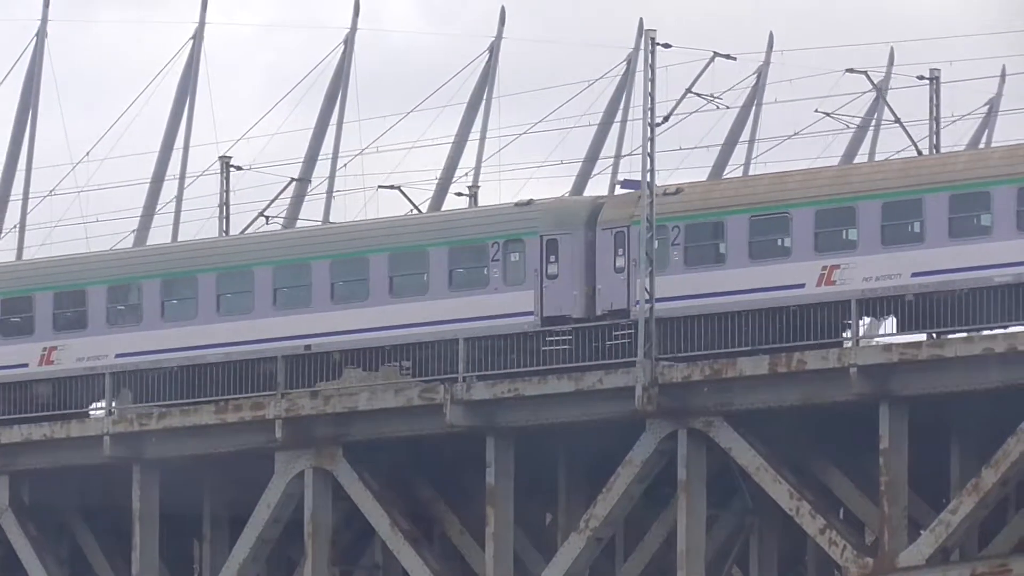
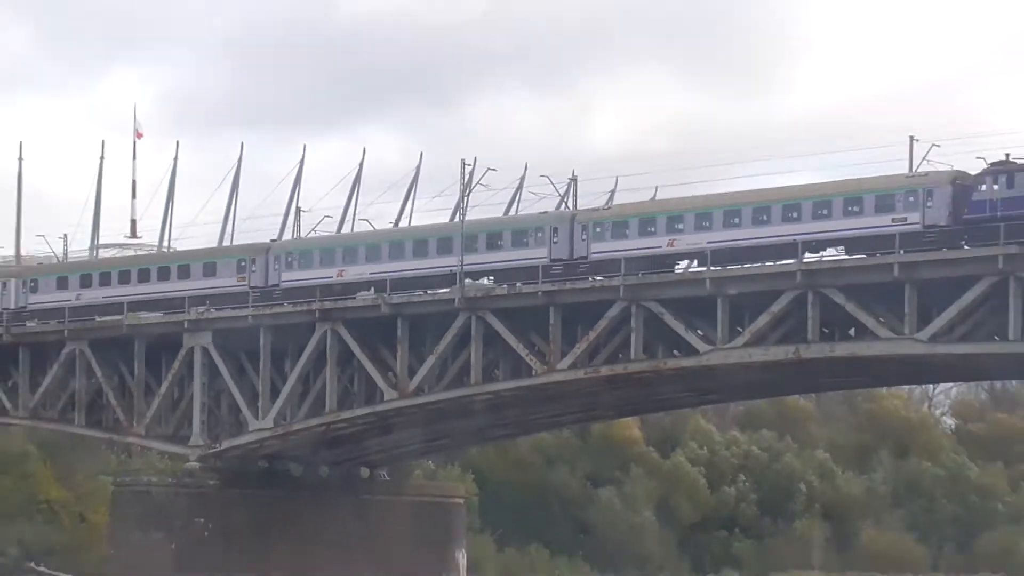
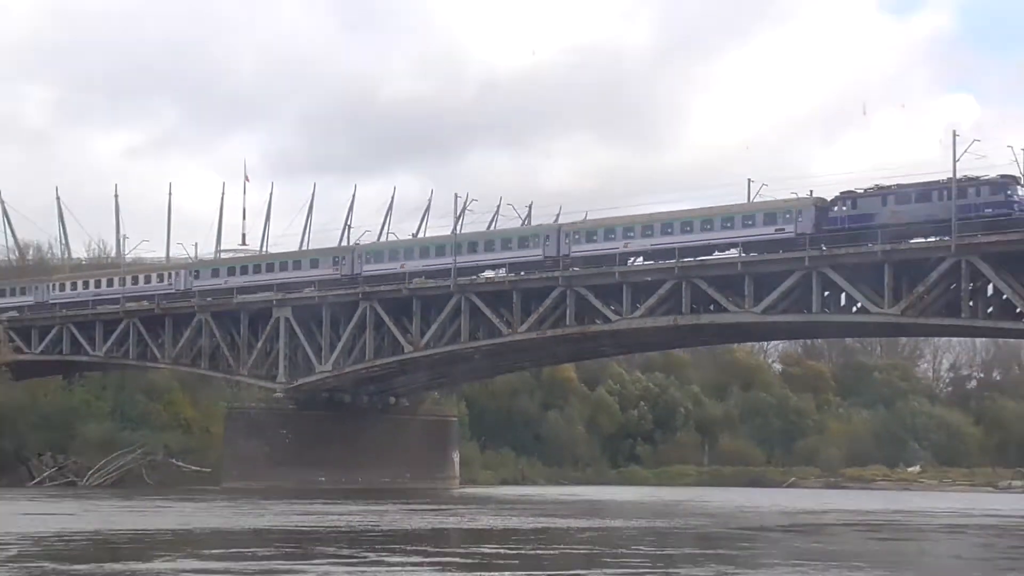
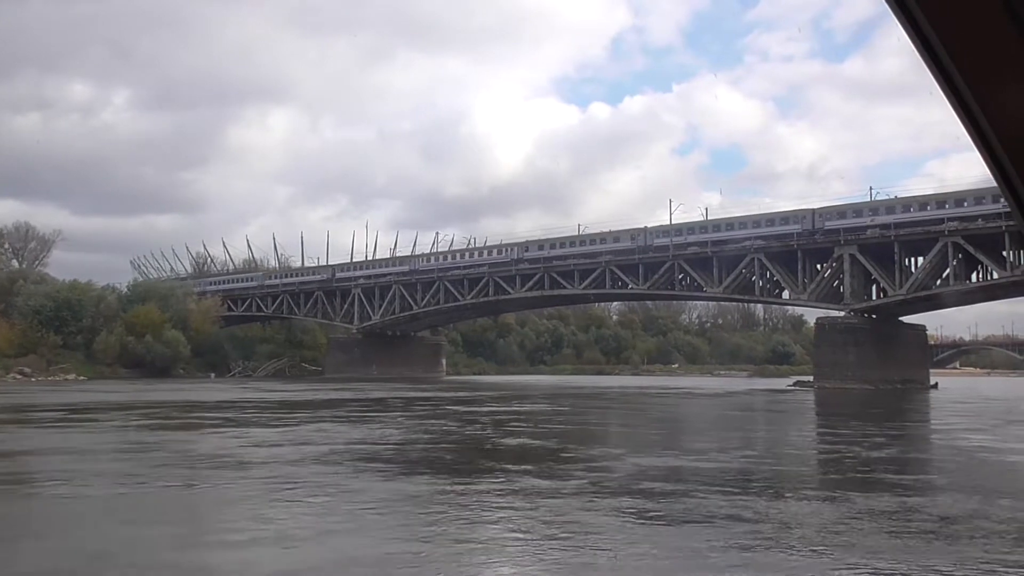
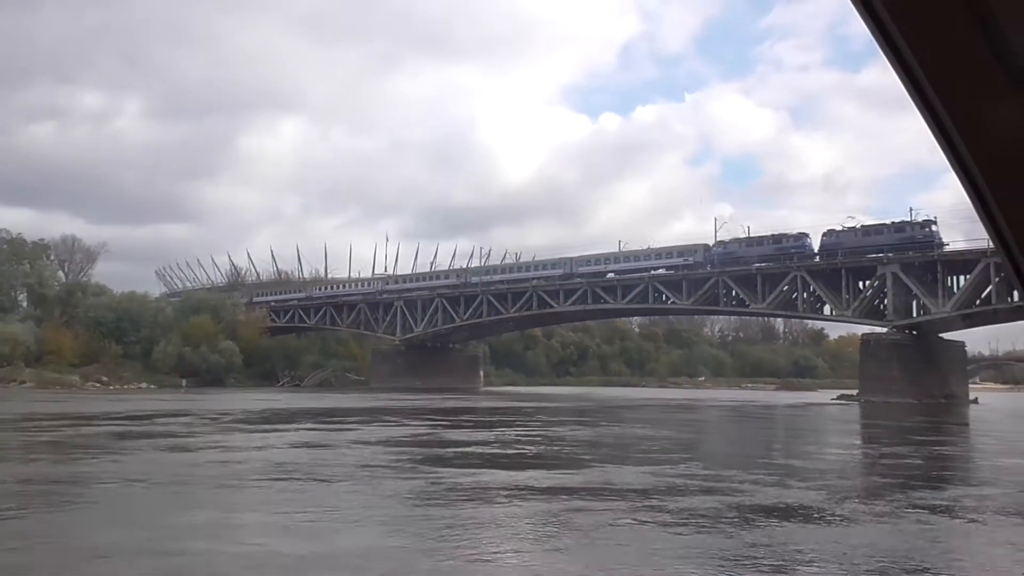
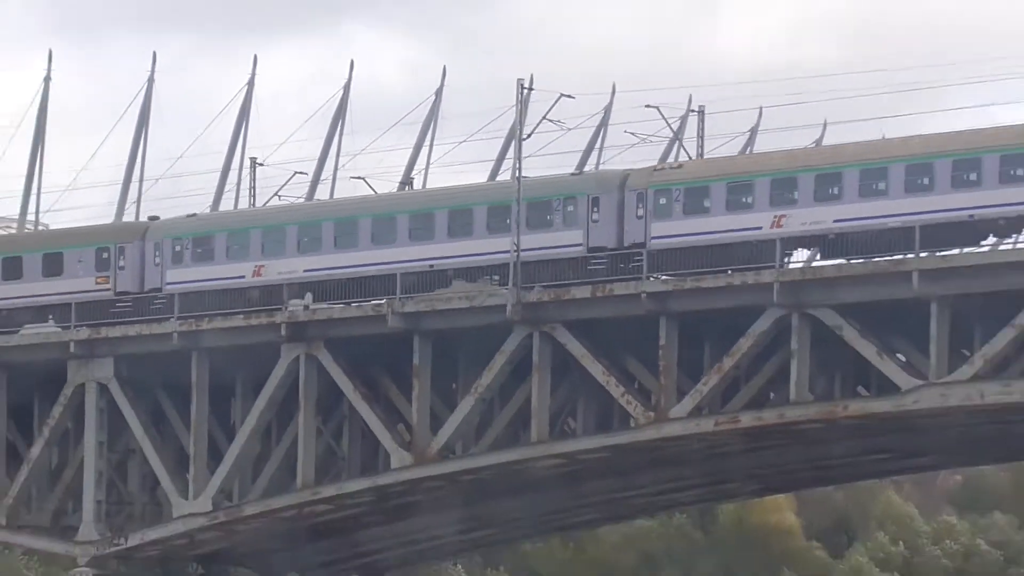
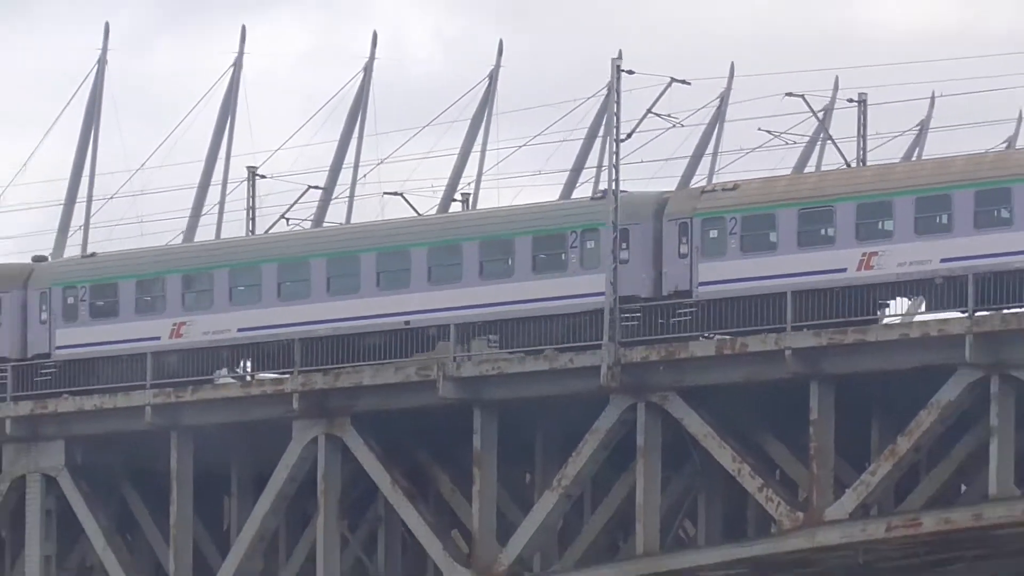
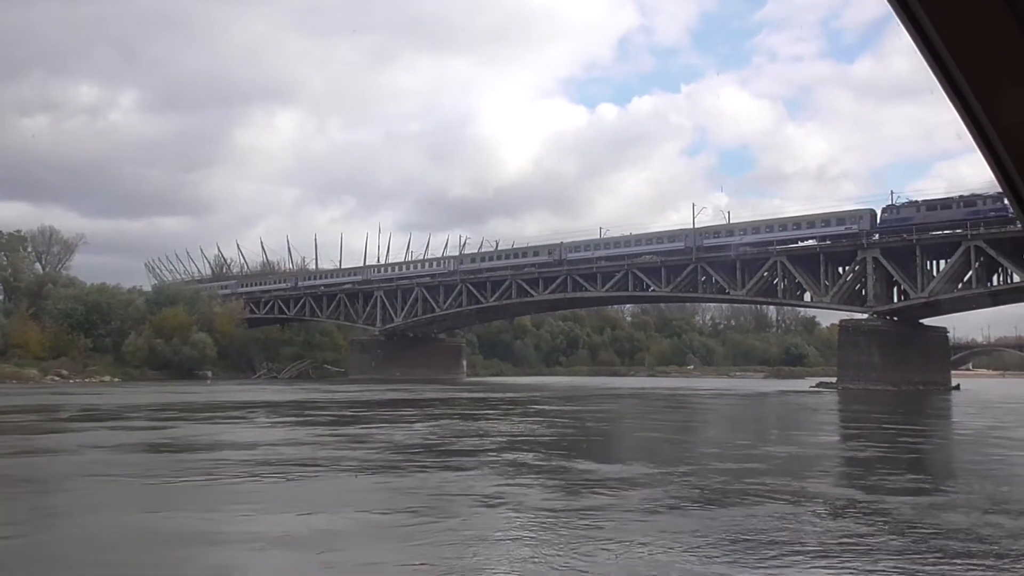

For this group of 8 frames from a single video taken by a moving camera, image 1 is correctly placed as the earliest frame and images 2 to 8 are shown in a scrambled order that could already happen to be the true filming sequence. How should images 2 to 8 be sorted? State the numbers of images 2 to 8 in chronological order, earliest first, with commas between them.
7, 6, 2, 3, 5, 8, 4
